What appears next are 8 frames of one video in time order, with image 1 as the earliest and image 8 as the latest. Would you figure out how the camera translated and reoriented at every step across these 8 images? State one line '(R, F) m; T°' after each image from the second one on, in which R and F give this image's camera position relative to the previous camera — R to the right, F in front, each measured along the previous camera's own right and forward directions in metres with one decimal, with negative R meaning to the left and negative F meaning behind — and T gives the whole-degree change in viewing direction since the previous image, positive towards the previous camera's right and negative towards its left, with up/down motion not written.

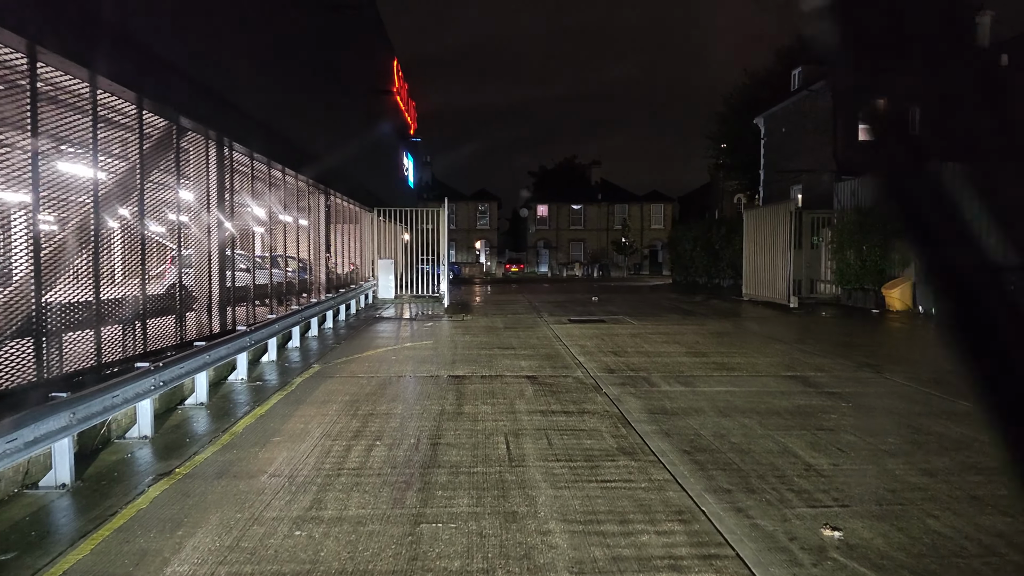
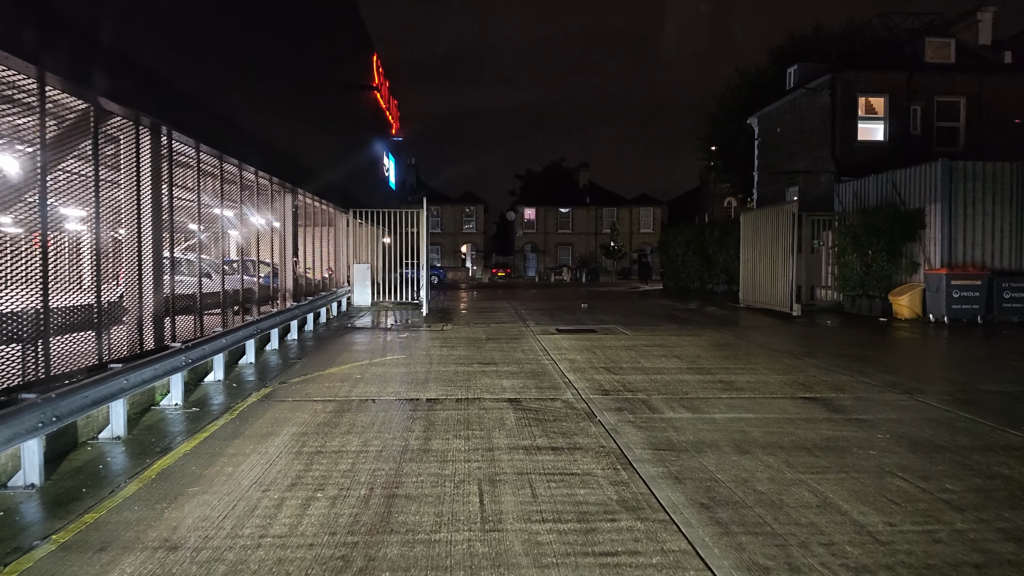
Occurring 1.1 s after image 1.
(+0.1, +1.2) m; +1°
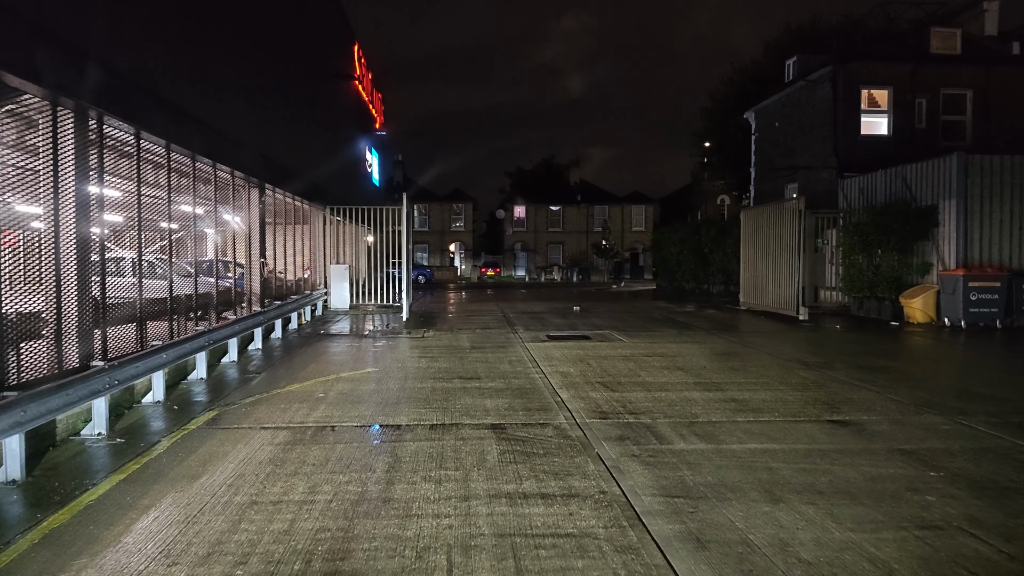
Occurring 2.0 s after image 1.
(+0.1, +1.1) m; +1°
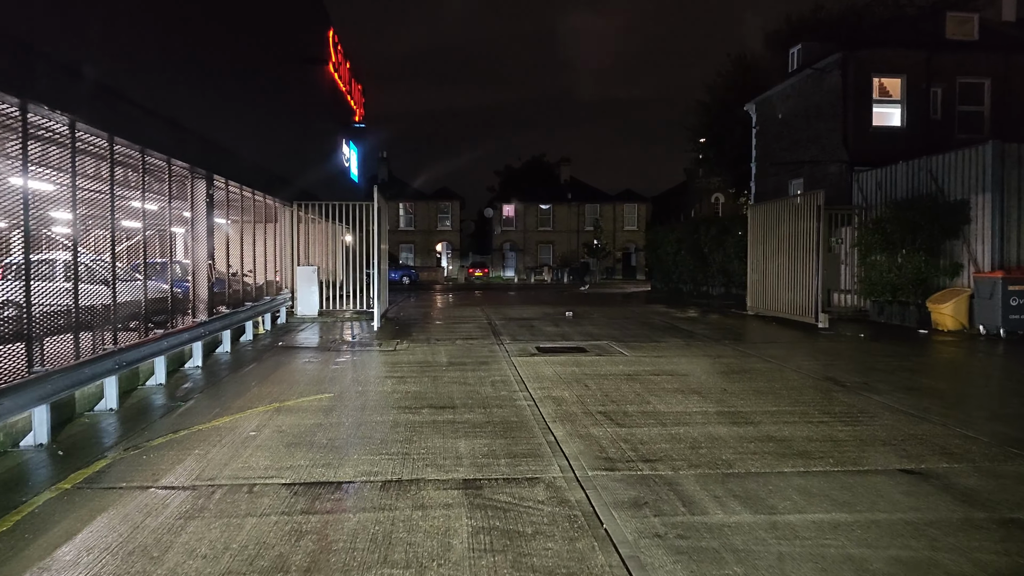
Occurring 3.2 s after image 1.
(+0.1, +1.6) m; +1°
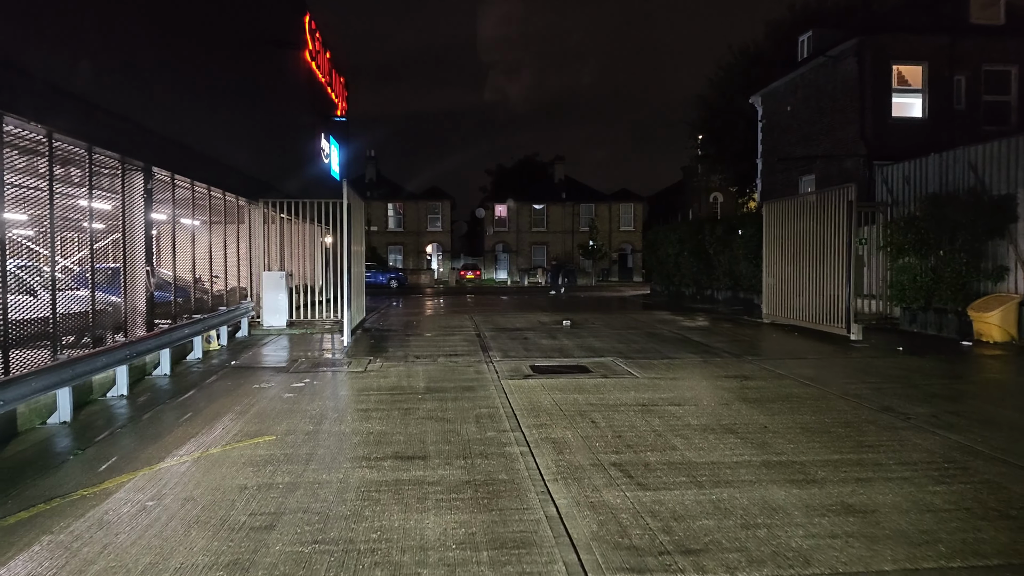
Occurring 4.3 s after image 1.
(0.0, +1.6) m; +1°
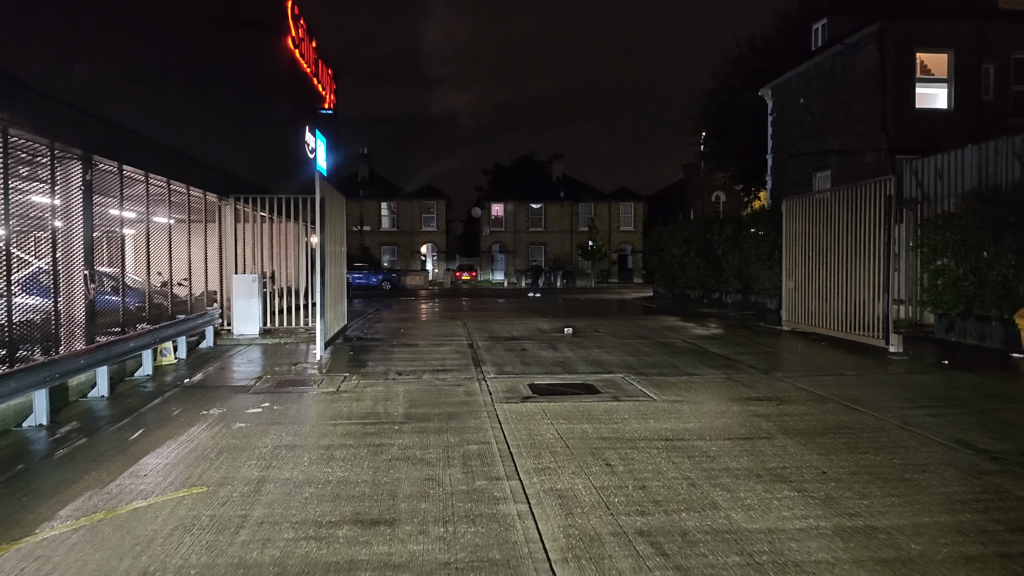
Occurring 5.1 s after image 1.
(0.0, +1.3) m; 0°
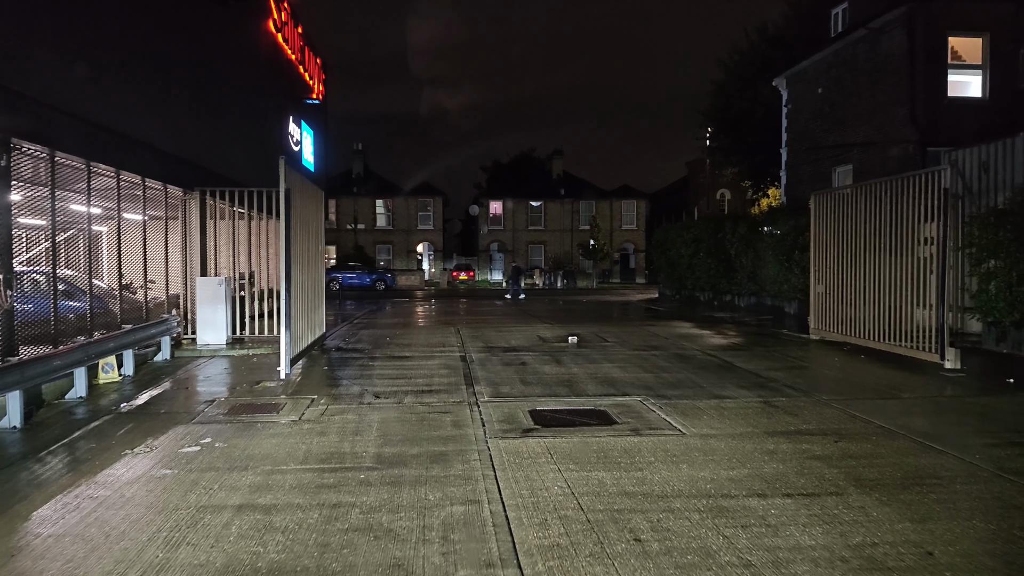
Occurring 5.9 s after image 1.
(0.0, +1.4) m; 0°
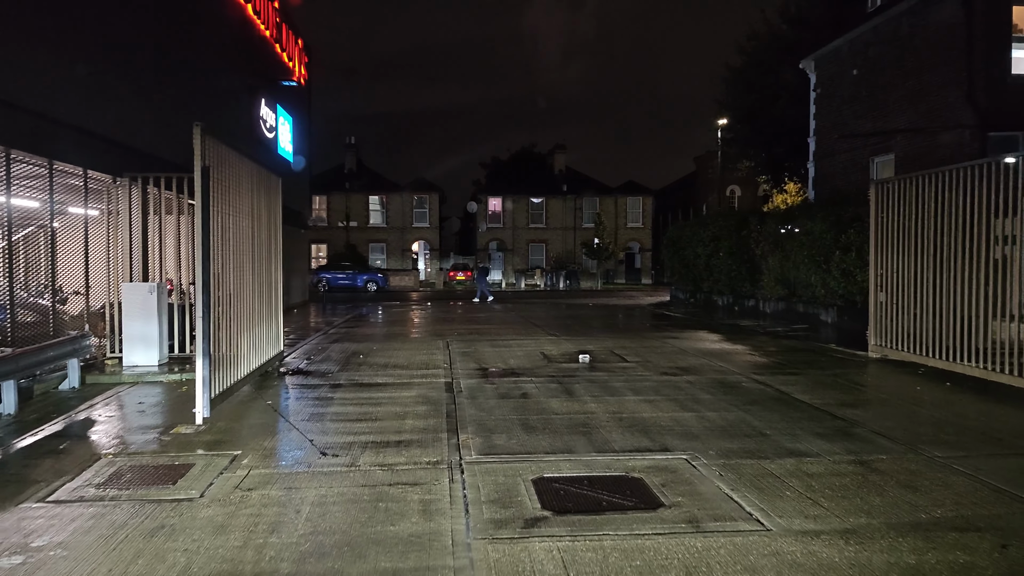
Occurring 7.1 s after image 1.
(0.0, +2.2) m; 0°
